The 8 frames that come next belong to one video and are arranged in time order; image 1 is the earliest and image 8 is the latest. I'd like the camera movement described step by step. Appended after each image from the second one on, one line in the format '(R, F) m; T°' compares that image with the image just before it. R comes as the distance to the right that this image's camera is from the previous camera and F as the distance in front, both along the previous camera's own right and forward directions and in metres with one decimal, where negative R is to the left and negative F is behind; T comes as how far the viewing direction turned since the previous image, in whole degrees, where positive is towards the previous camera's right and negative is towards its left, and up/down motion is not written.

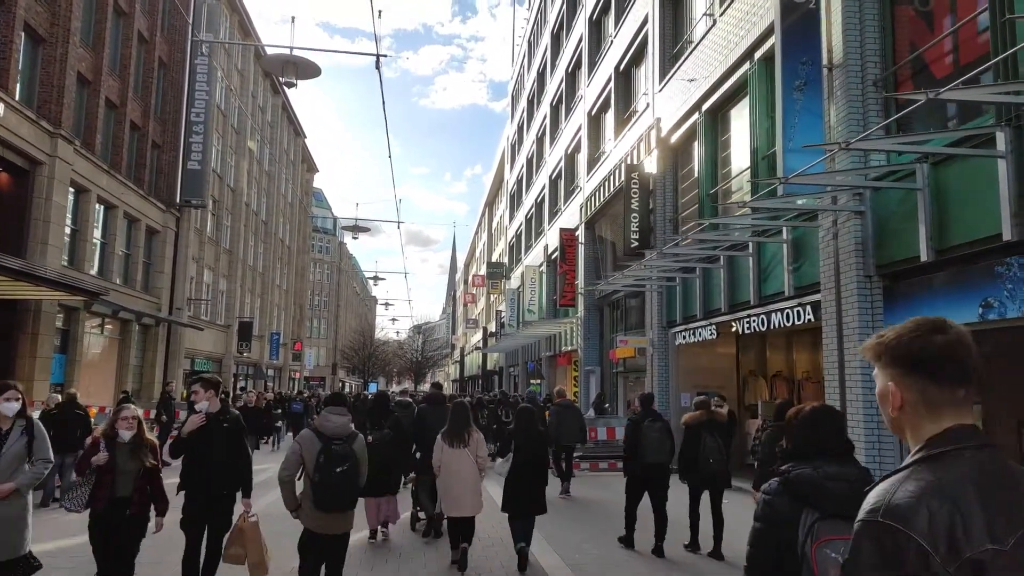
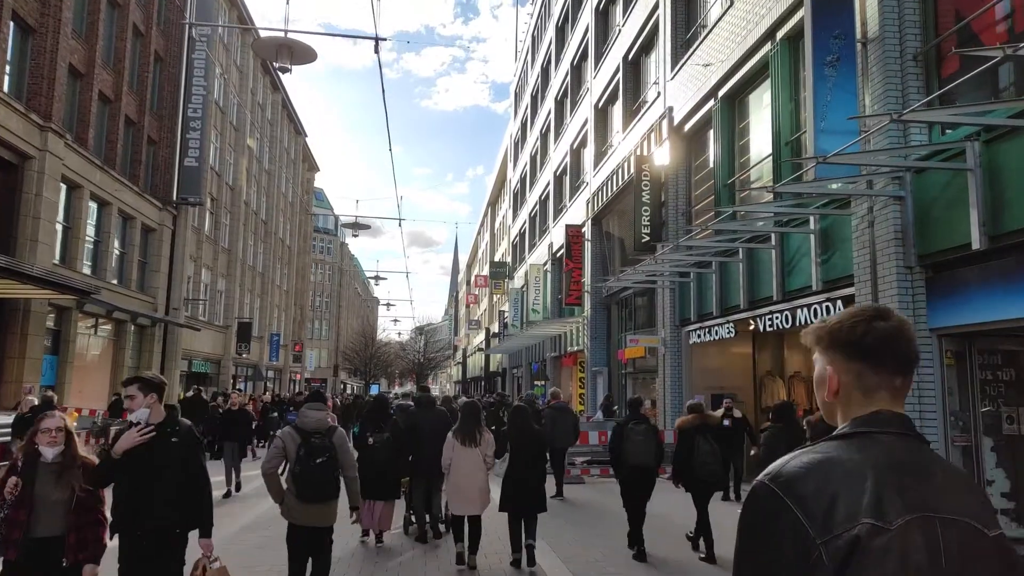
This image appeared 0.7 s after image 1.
(-0.1, +0.7) m; 0°
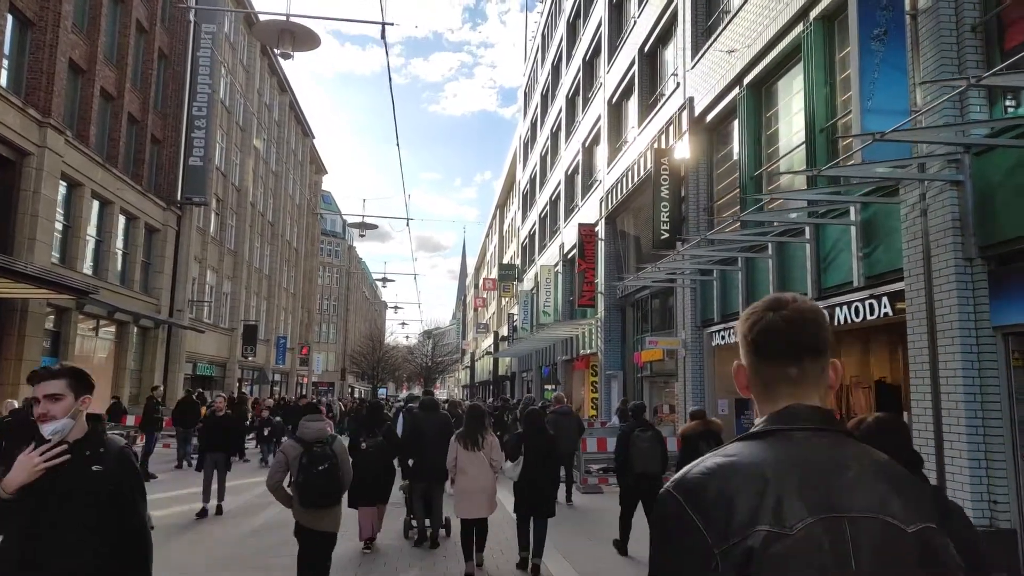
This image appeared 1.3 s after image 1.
(-0.1, +0.7) m; -1°
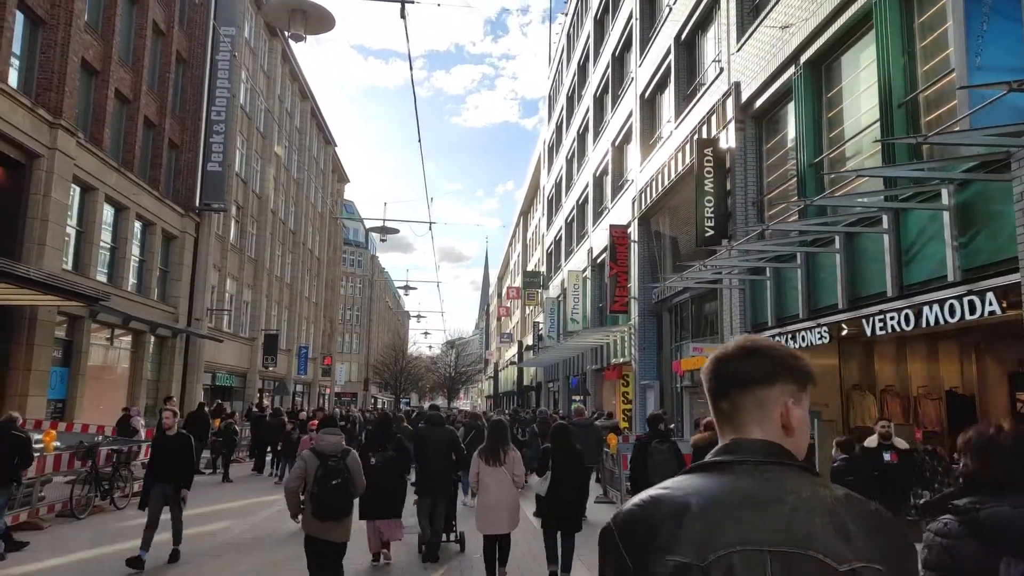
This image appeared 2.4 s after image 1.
(-0.2, +1.2) m; -2°
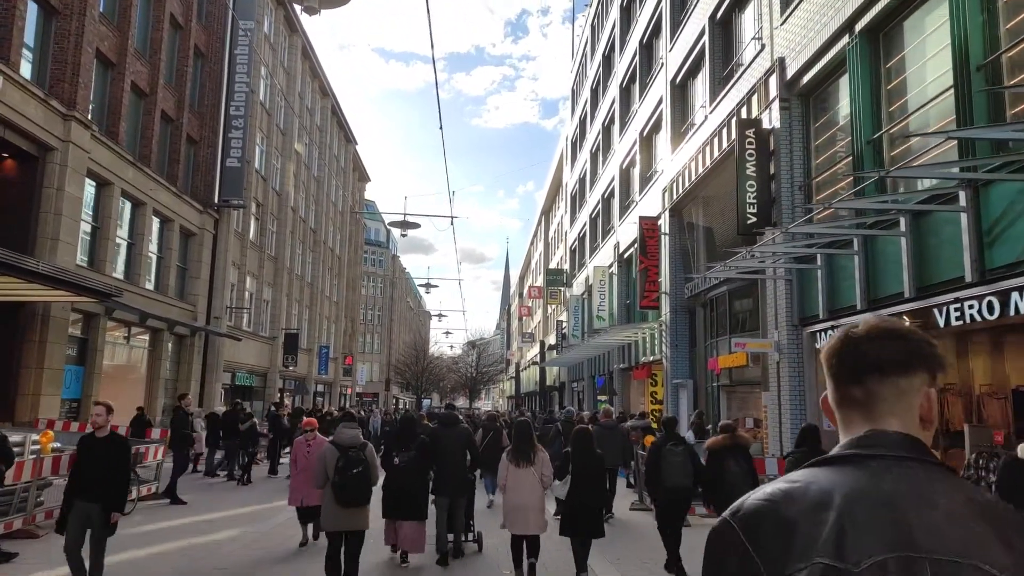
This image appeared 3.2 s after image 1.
(-0.1, +0.8) m; -2°
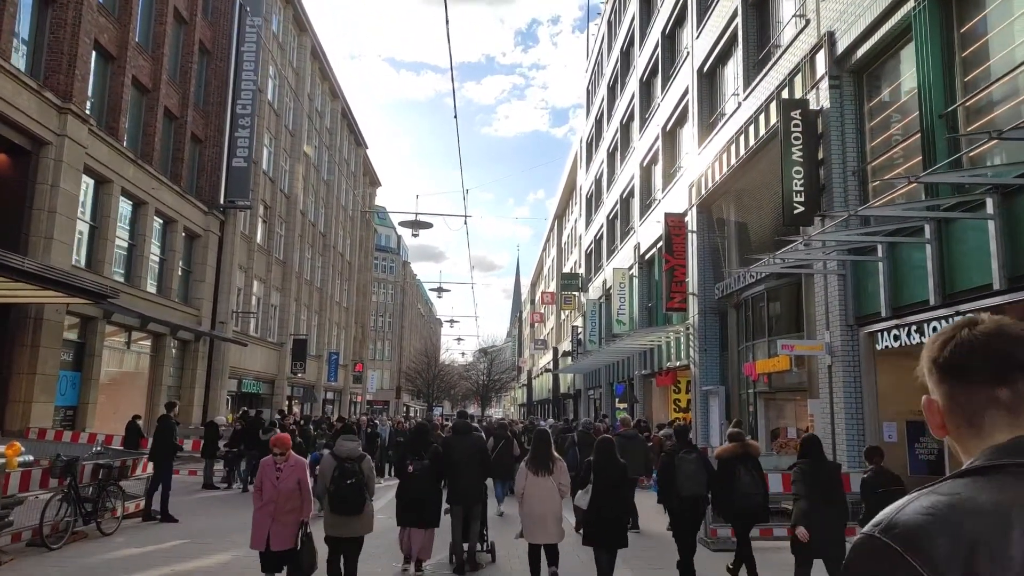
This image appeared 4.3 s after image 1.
(-0.2, +1.2) m; -1°
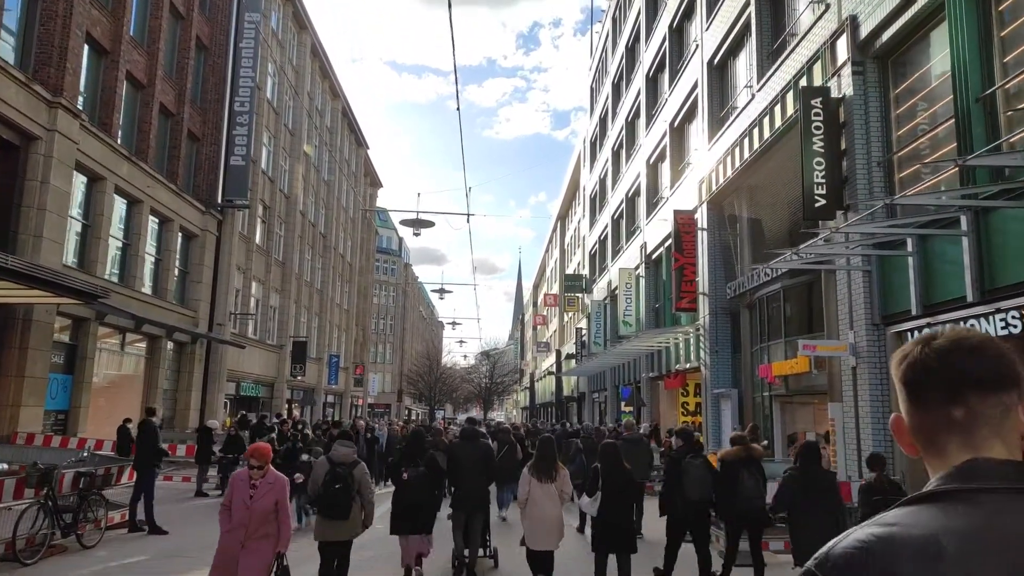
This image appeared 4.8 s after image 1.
(-0.1, +0.6) m; 0°
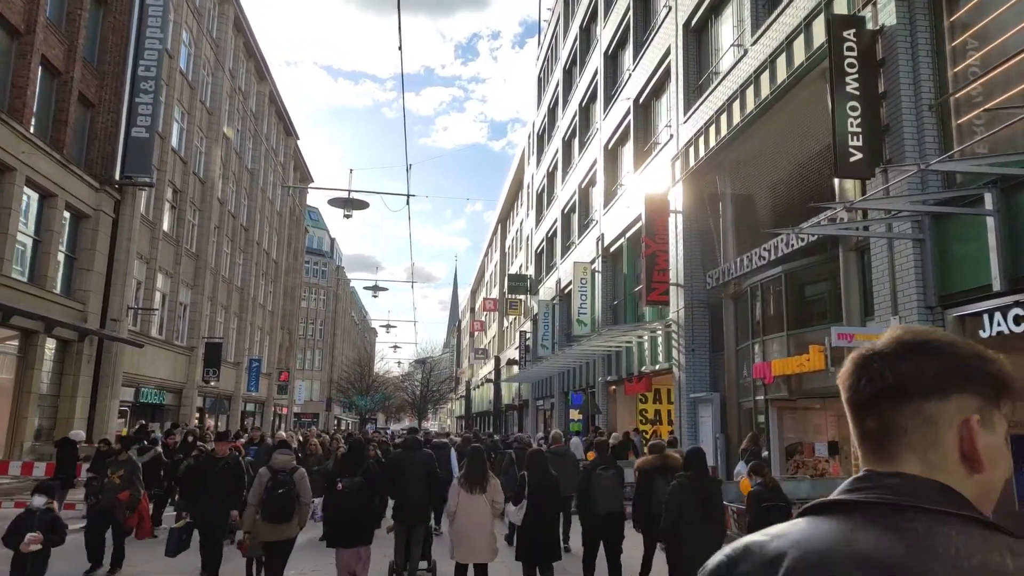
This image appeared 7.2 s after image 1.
(-0.3, +2.7) m; +5°
